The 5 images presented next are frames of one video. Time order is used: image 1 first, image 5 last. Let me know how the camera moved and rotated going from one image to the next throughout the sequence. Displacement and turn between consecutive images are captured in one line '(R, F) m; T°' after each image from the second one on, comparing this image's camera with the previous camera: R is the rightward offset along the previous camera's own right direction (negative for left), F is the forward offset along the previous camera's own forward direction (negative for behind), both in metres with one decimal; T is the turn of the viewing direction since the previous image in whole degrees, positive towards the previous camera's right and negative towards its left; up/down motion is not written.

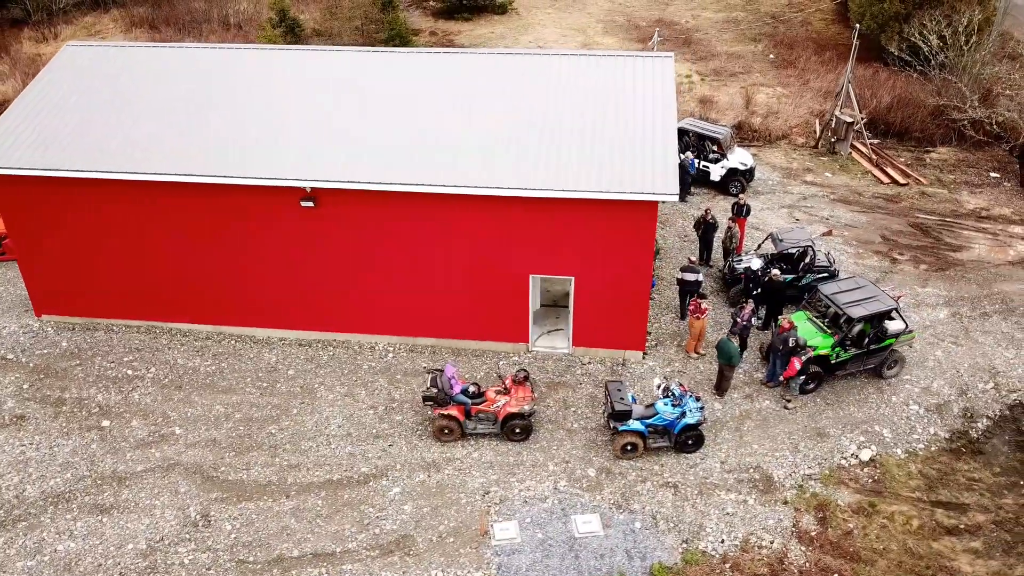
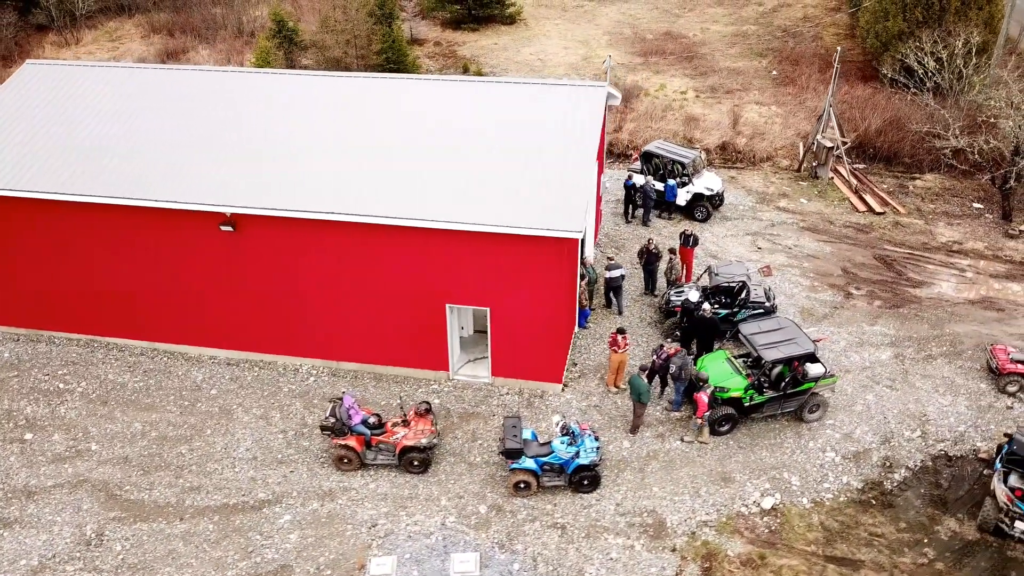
(+1.8, +0.1) m; -3°
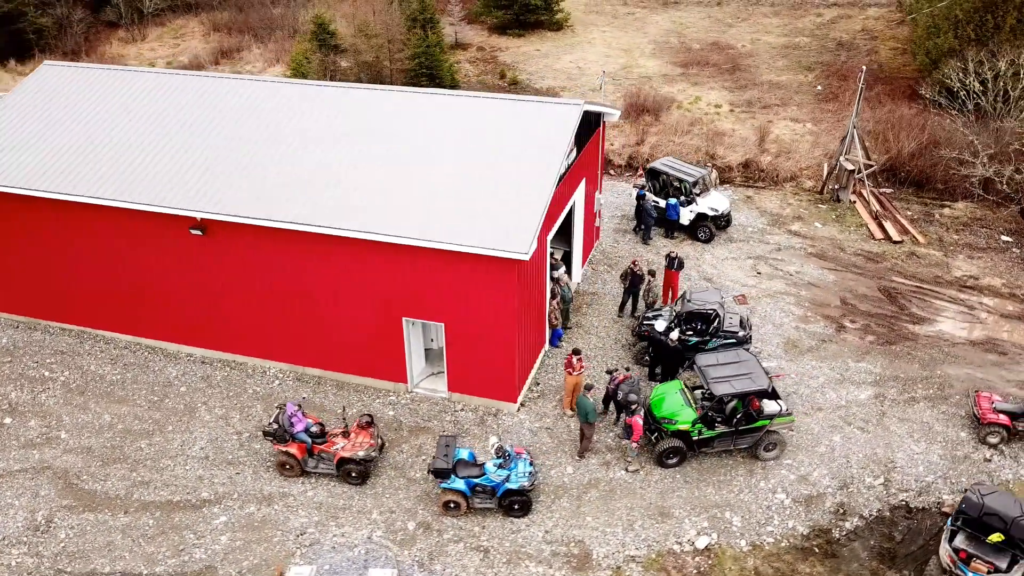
(+1.7, +0.1) m; -5°
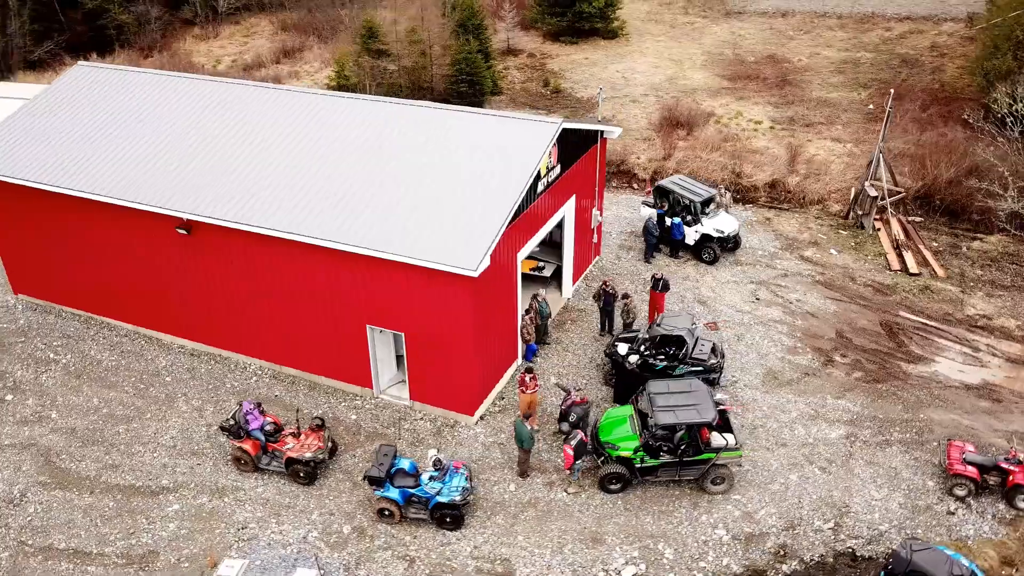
(+1.7, 0.0) m; -6°
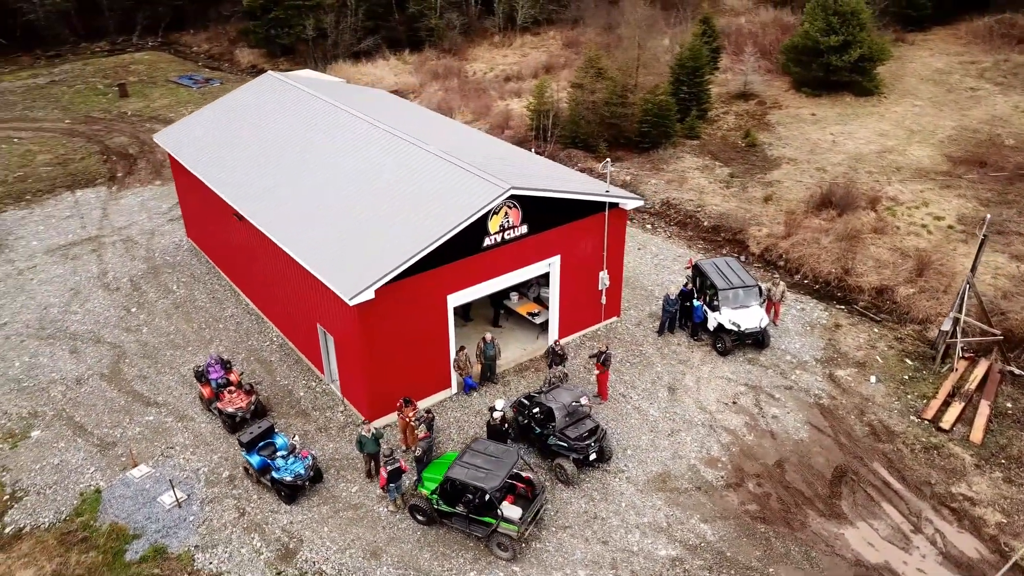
(+6.8, +0.2) m; -25°
